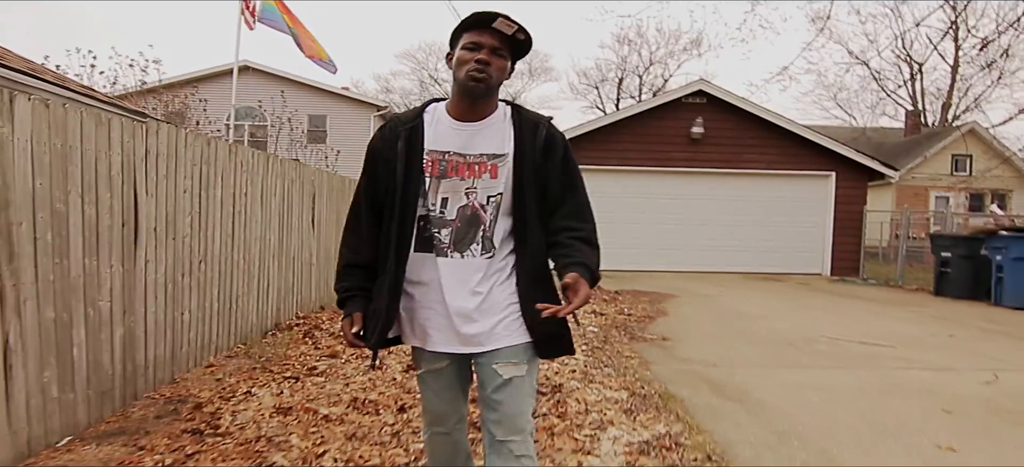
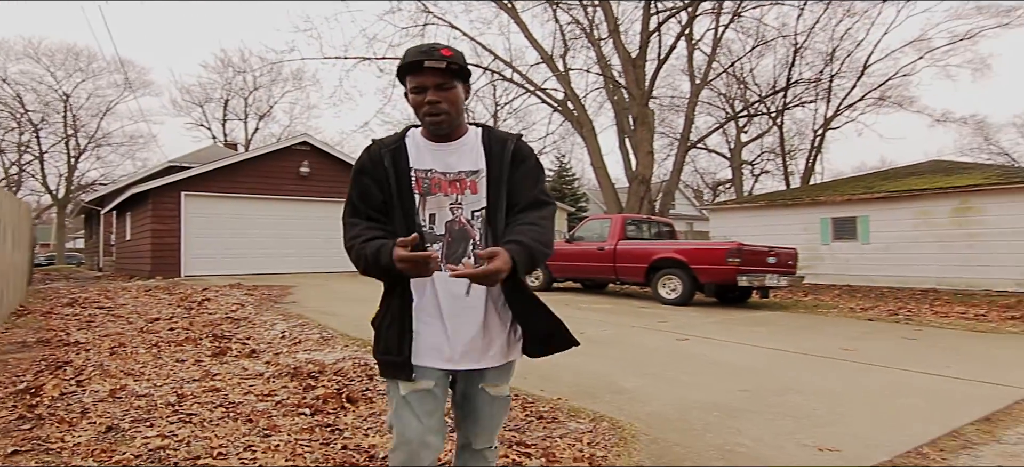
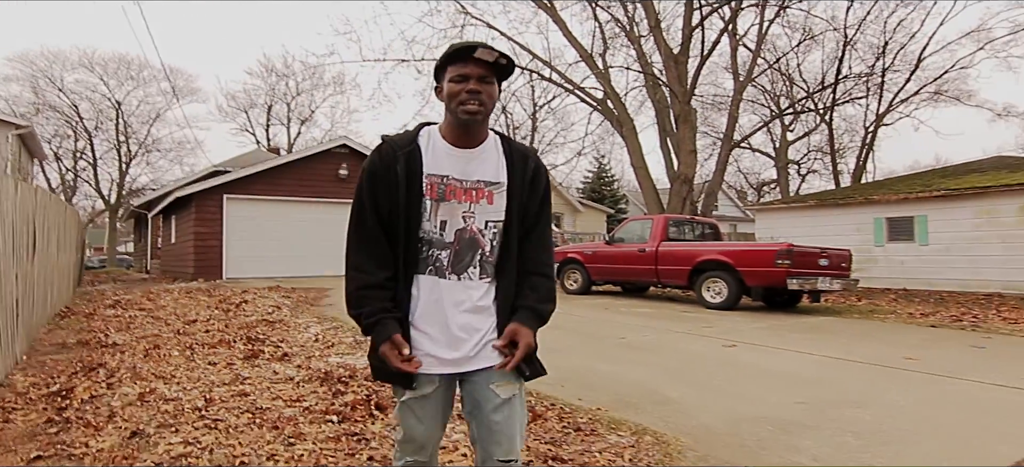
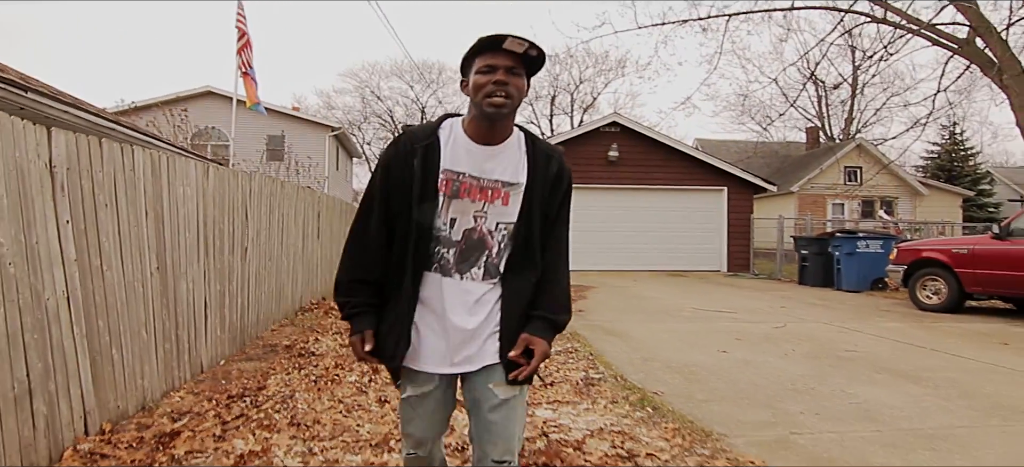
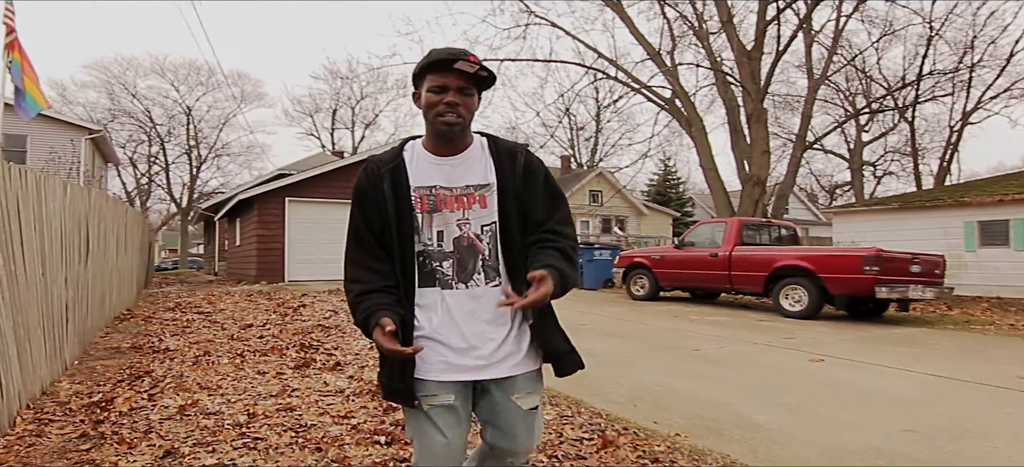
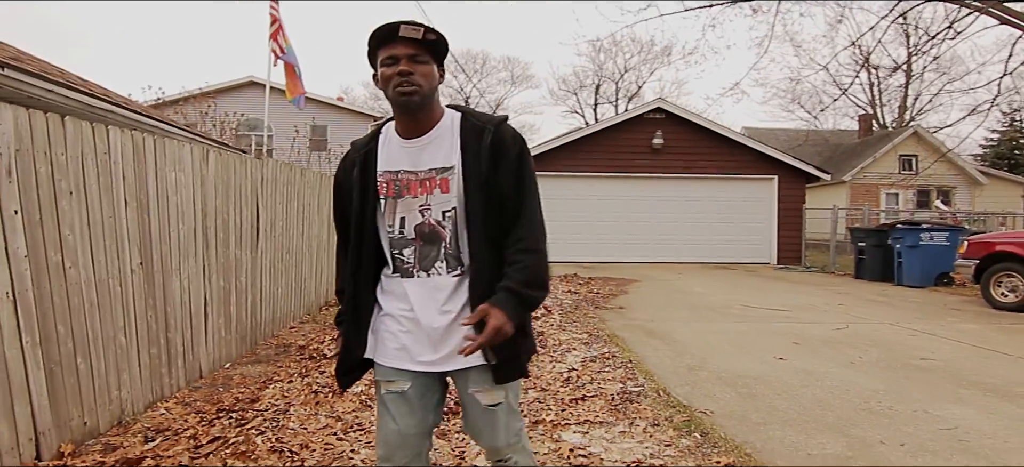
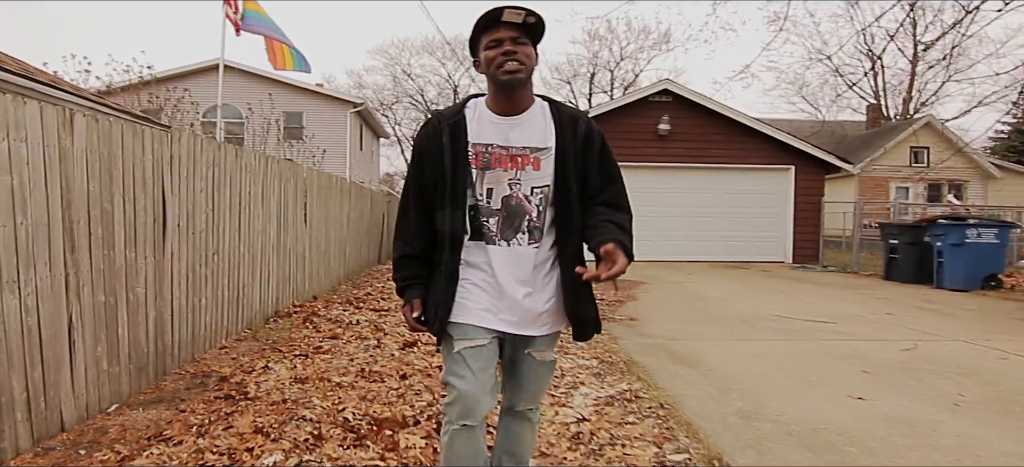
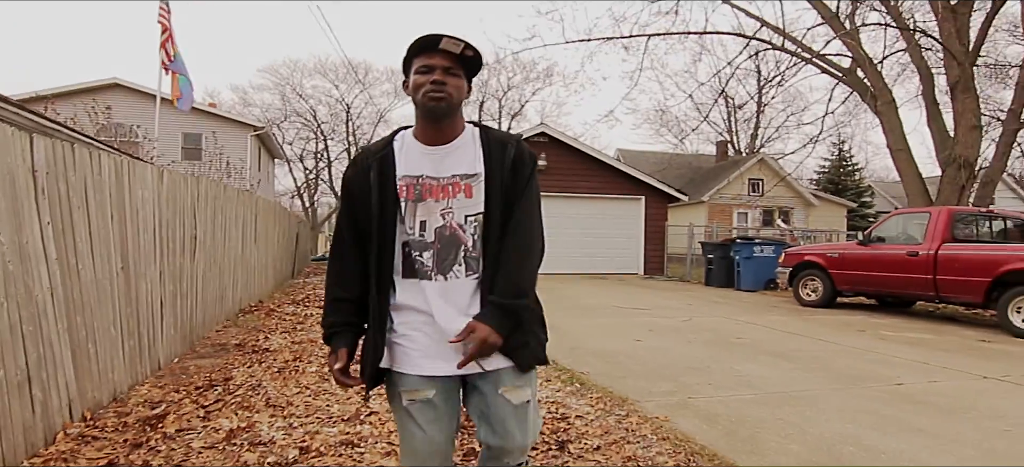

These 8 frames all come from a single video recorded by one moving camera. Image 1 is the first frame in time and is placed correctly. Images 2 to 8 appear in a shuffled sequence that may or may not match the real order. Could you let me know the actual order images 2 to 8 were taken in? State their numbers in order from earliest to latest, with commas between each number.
7, 6, 4, 8, 5, 3, 2
